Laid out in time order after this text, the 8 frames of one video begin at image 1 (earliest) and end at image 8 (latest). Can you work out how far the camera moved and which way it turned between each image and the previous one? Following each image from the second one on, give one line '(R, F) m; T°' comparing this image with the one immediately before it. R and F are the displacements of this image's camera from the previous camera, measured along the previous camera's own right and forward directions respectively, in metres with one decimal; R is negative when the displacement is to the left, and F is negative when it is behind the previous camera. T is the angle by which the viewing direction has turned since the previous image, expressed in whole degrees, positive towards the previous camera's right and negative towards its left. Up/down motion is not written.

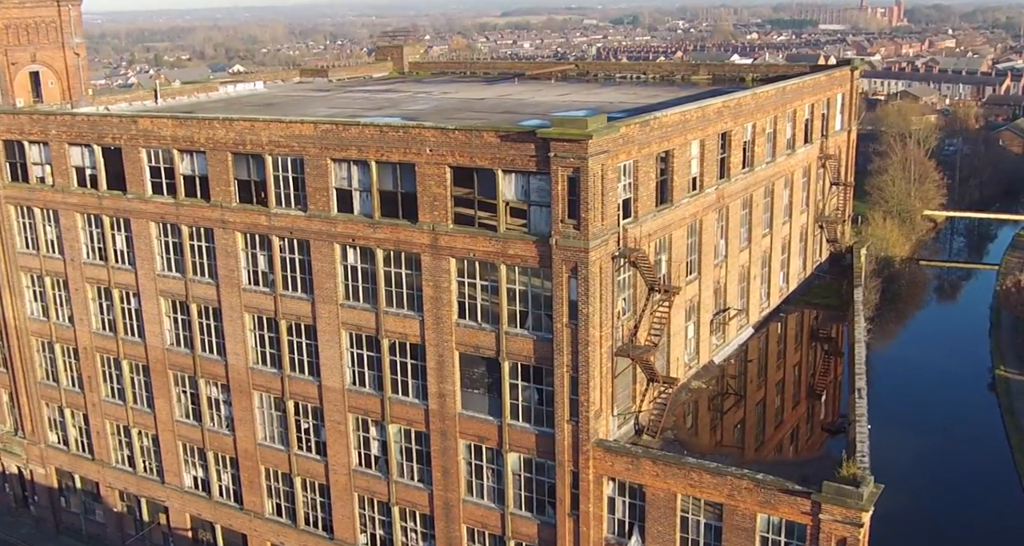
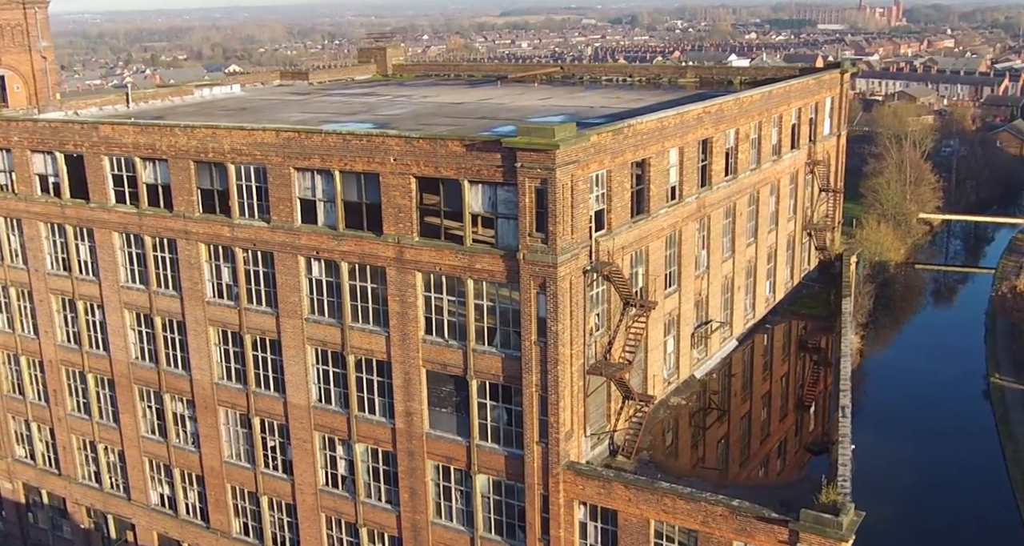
(+0.9, +1.2) m; 0°
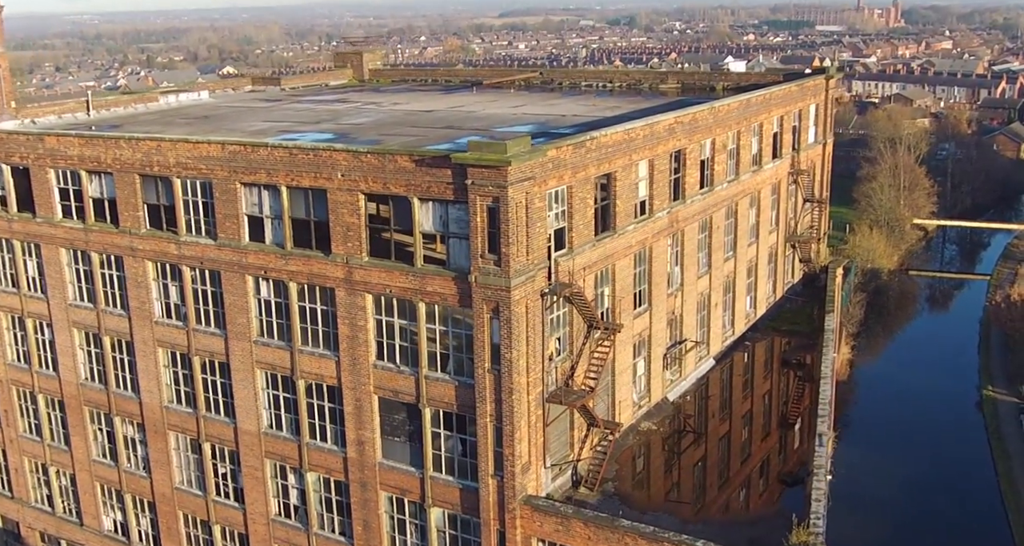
(+1.1, +1.6) m; 0°
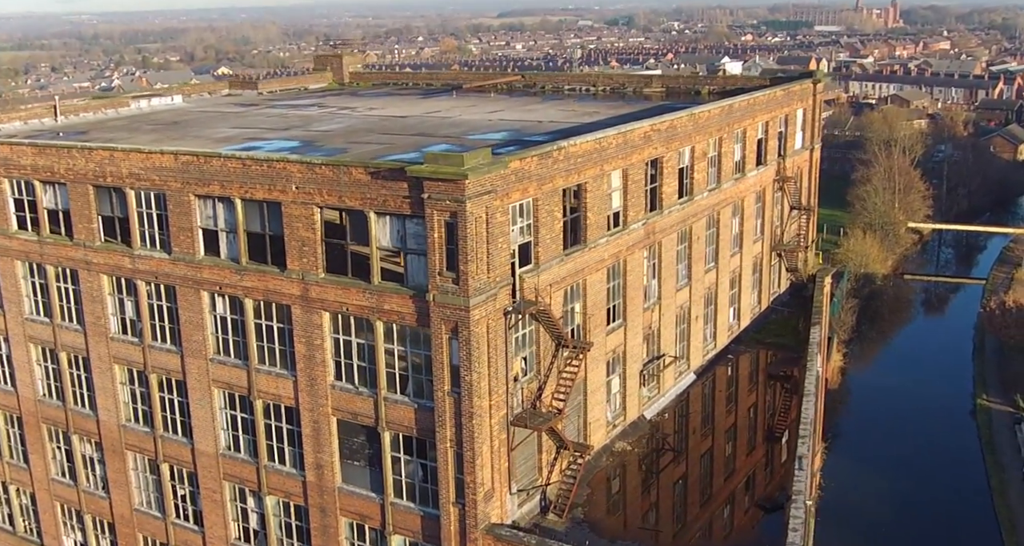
(+0.9, +1.2) m; 0°
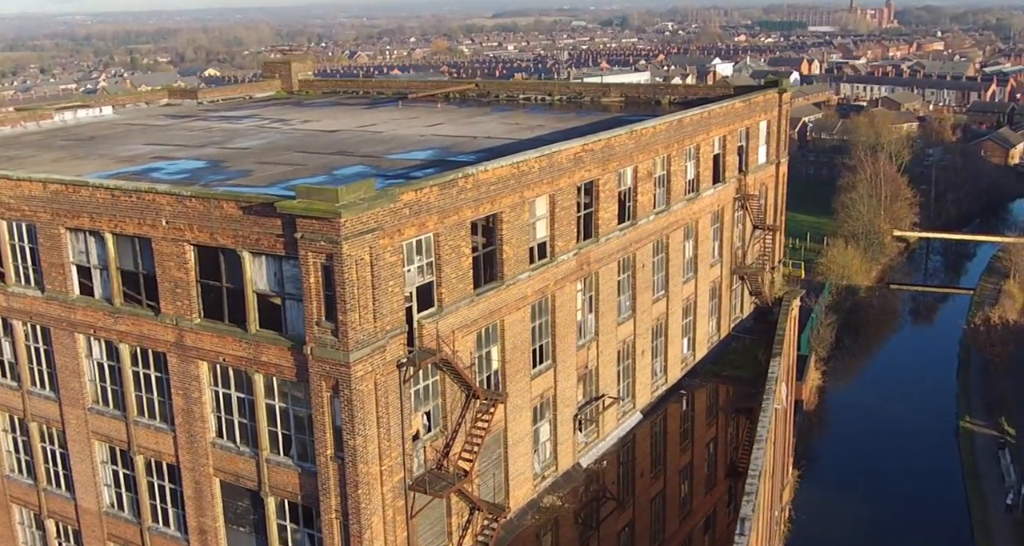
(+2.1, +2.9) m; 0°
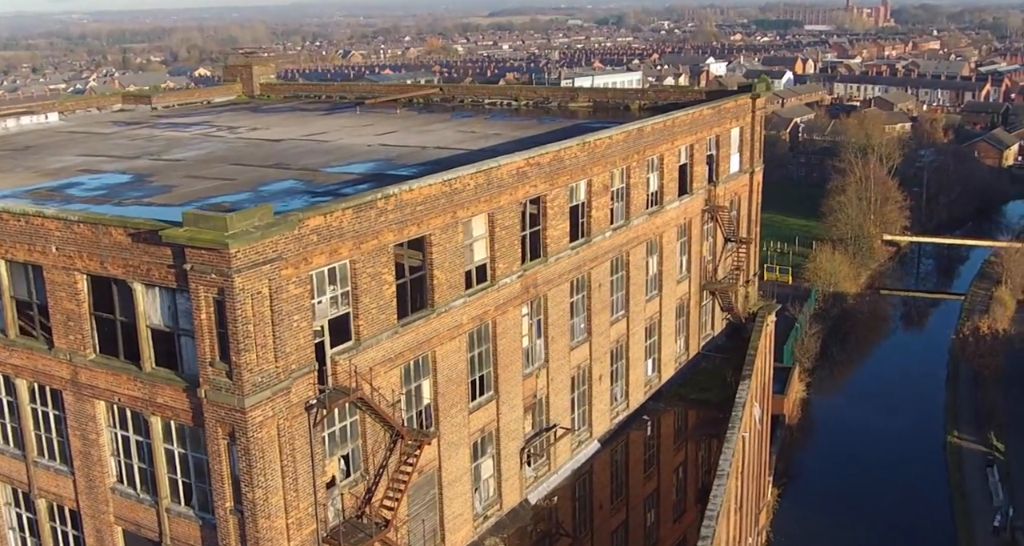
(+1.5, +2.0) m; 0°
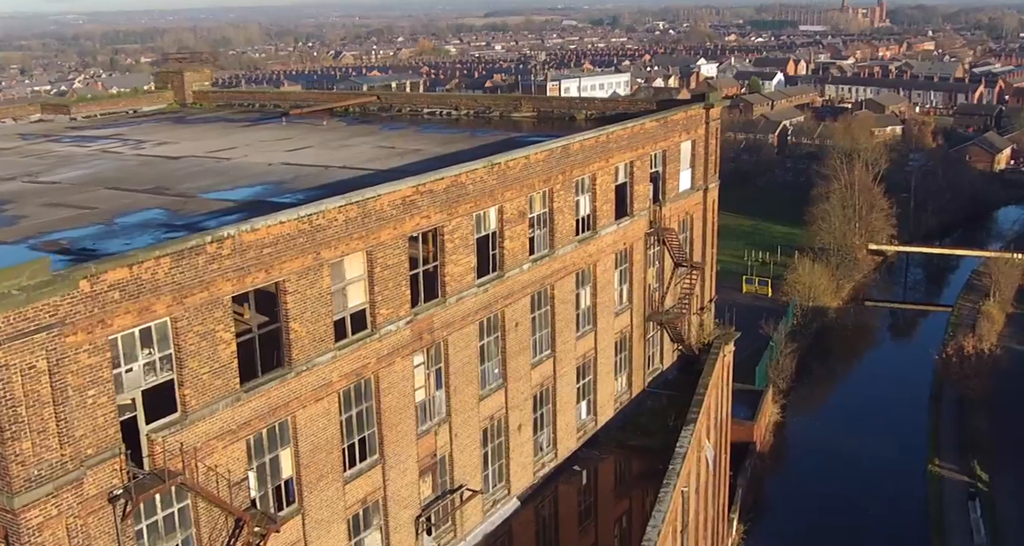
(+2.3, +3.3) m; 0°
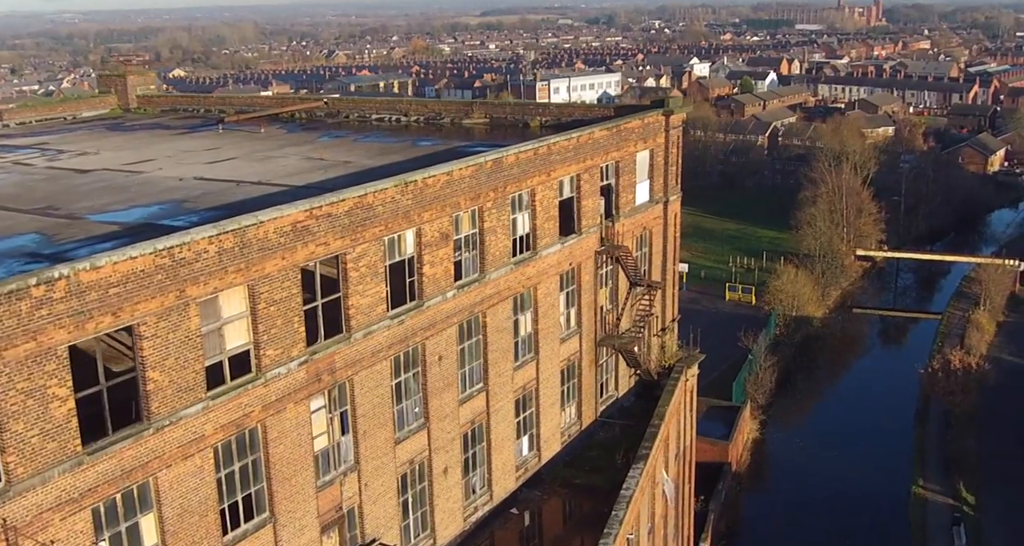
(+1.7, +2.5) m; 0°
